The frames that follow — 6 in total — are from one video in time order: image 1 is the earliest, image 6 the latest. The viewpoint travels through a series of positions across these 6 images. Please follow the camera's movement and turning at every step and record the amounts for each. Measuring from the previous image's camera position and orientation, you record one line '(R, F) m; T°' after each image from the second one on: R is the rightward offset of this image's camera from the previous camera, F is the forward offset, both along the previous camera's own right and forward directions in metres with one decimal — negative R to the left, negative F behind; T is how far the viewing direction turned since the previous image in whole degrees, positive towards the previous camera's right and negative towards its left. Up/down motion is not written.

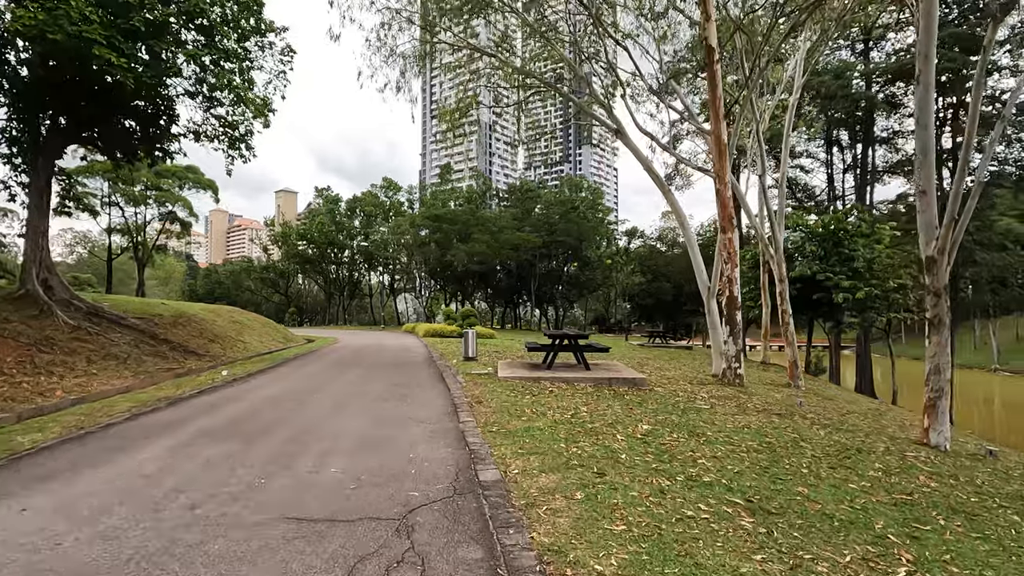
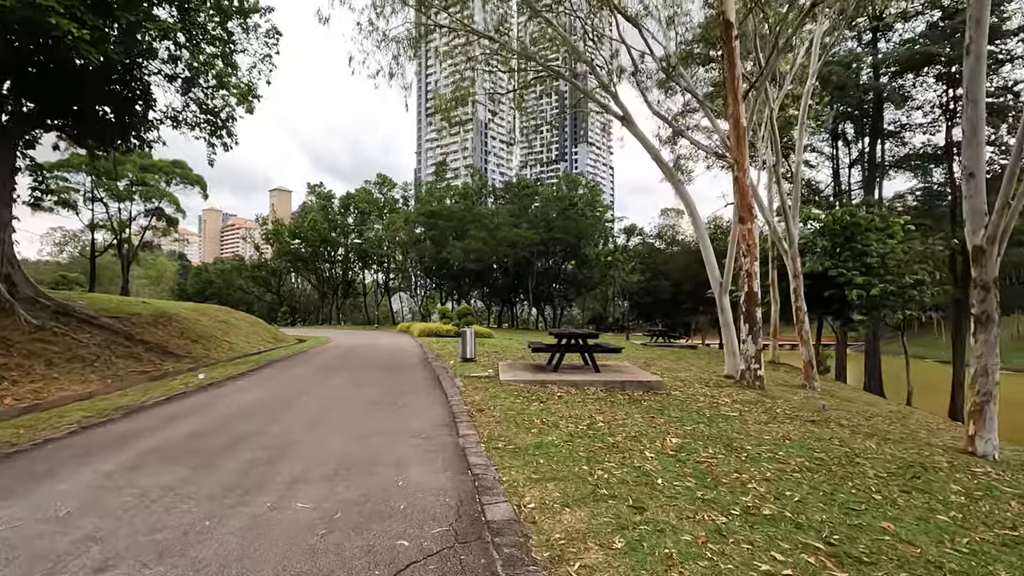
(-0.1, +0.8) m; 0°
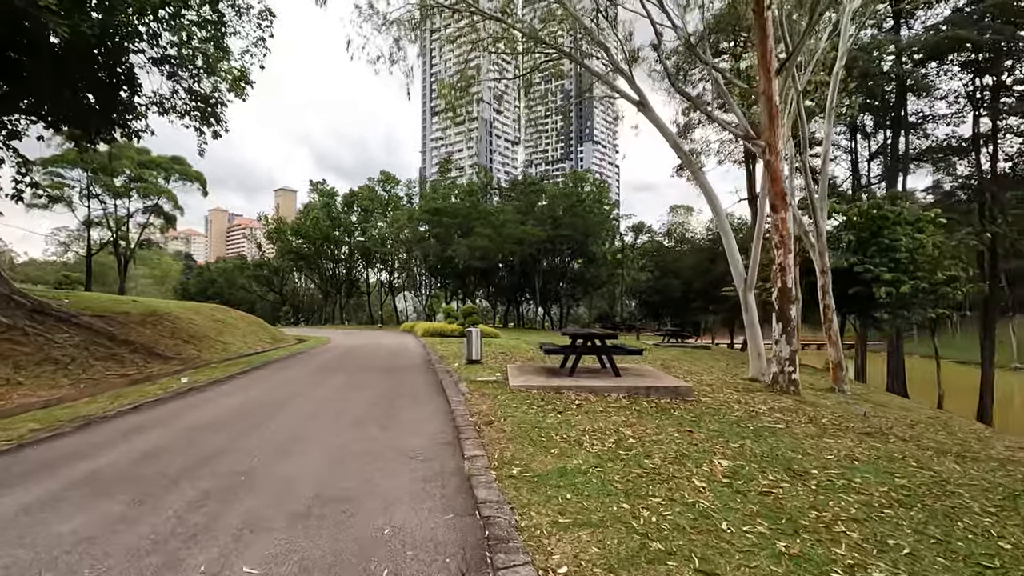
(-0.1, +0.8) m; -1°
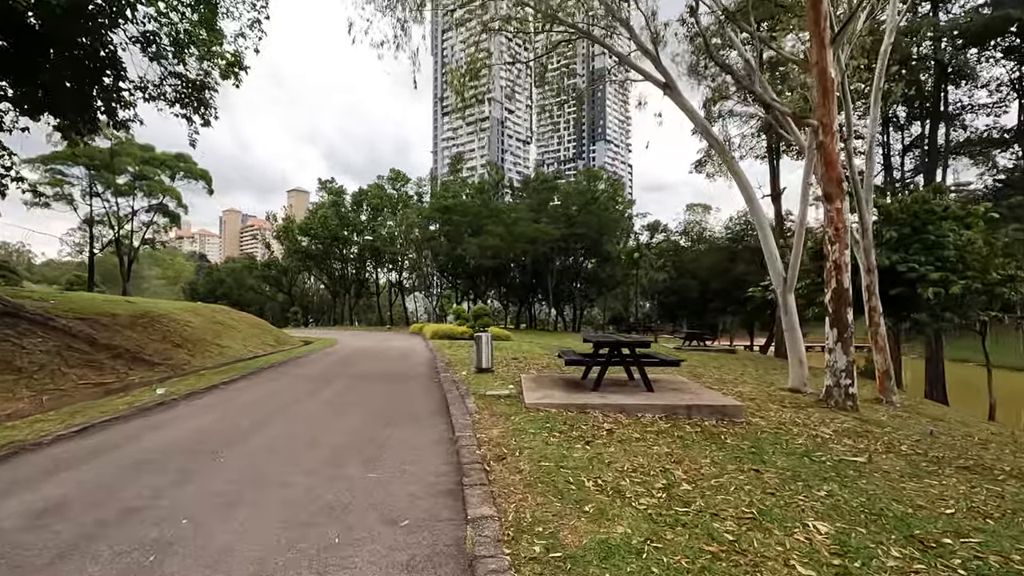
(0.0, +1.0) m; -1°
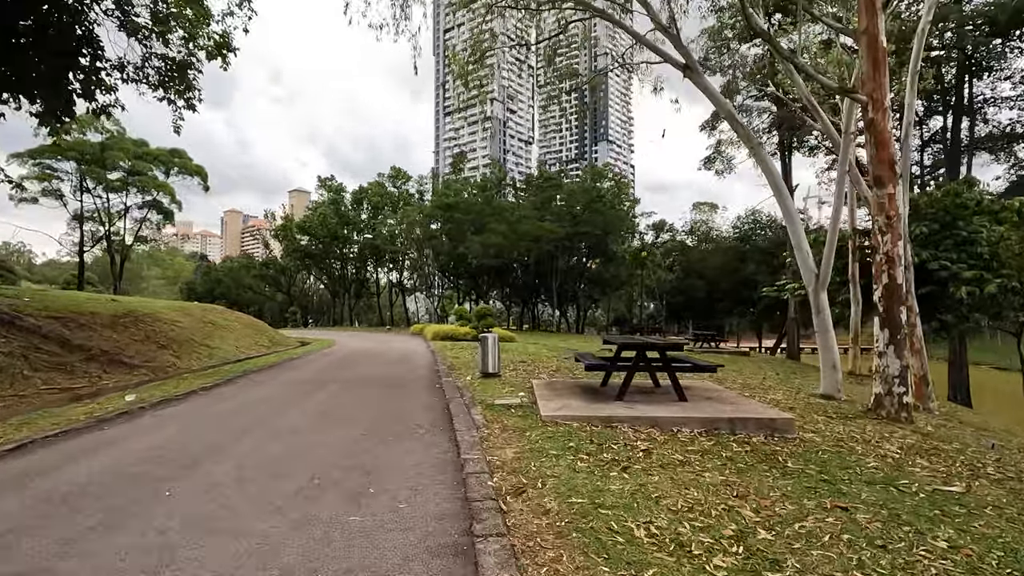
(-0.1, +0.8) m; 0°
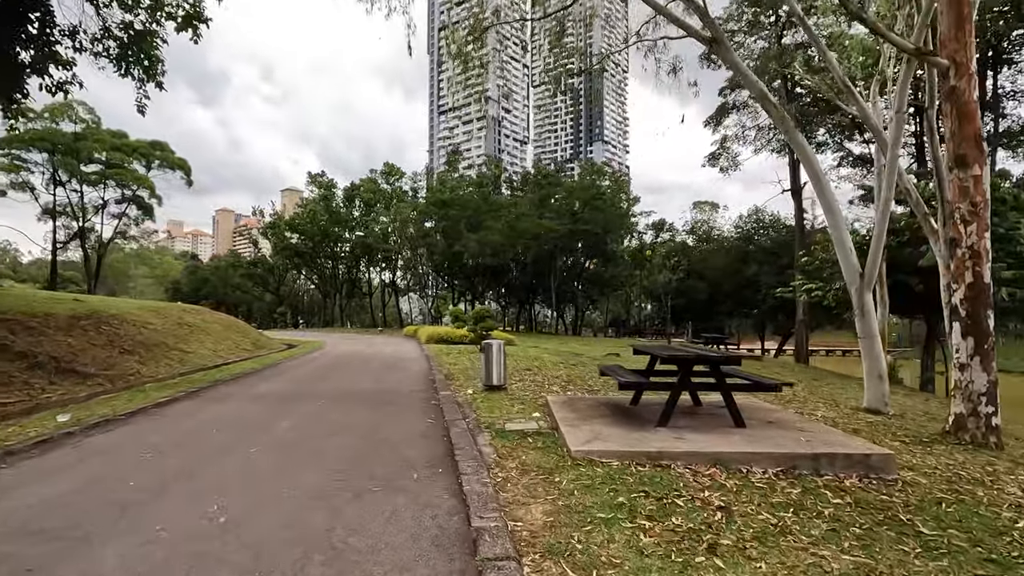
(-0.2, +1.1) m; +1°
